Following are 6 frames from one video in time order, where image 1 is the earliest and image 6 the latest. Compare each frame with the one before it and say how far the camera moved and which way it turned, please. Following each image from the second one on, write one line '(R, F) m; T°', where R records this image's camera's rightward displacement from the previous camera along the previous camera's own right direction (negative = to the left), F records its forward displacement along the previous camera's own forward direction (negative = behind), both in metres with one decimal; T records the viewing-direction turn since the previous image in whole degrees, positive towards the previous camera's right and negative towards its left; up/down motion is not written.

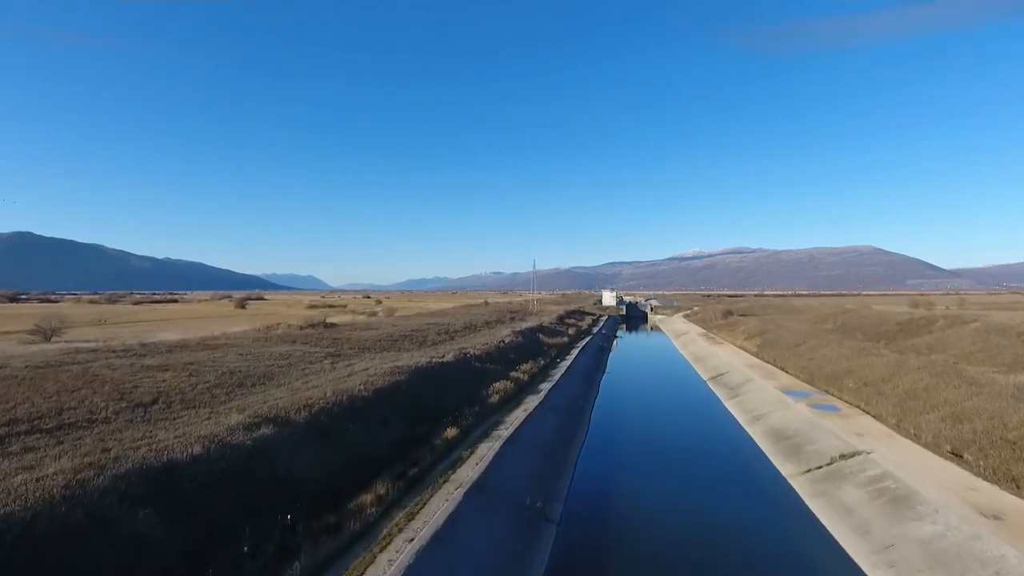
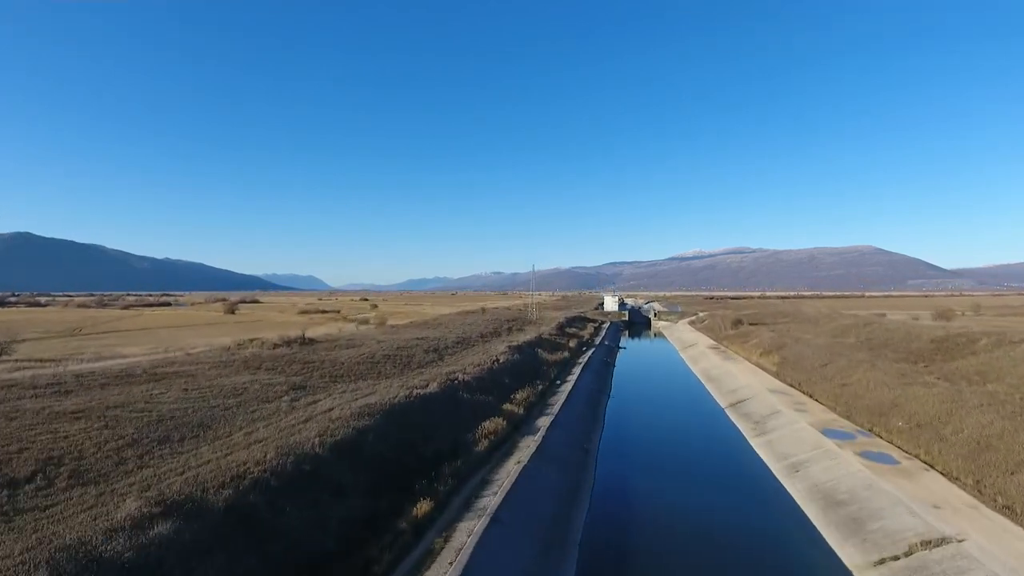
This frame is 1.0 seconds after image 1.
(+0.2, +2.5) m; 0°
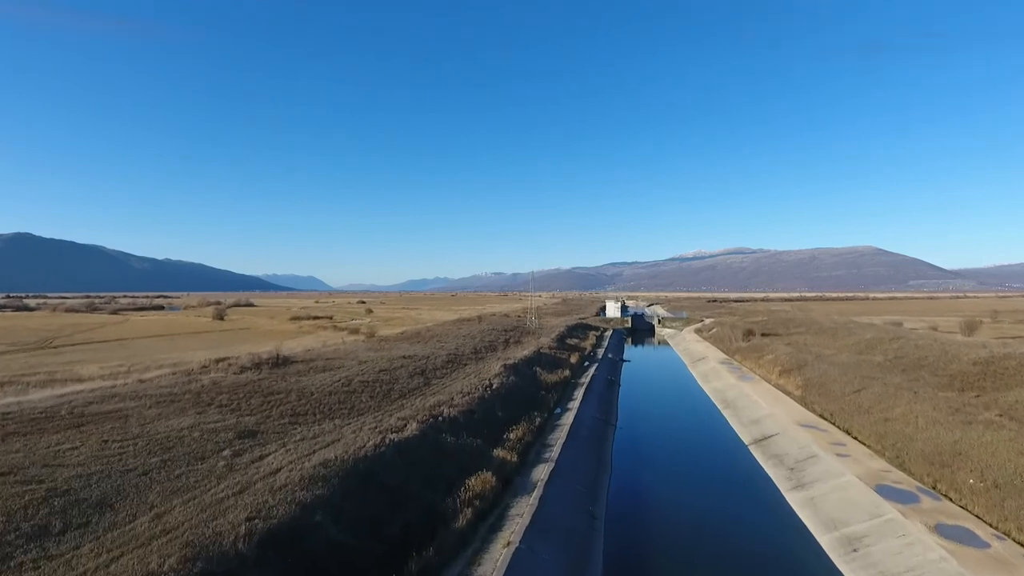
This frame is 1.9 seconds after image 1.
(+0.2, +2.5) m; 0°
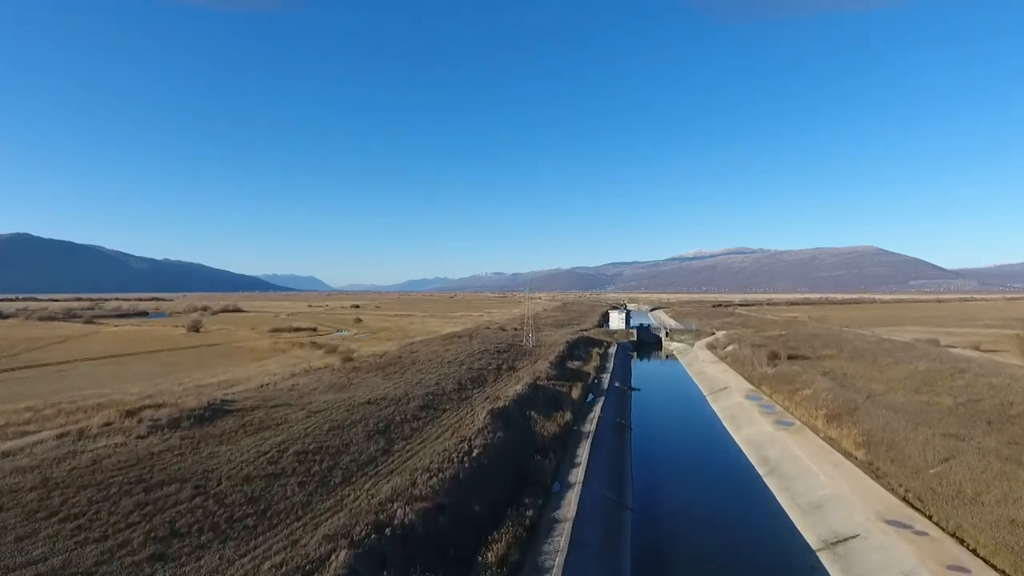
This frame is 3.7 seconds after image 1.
(+0.4, +4.8) m; 0°
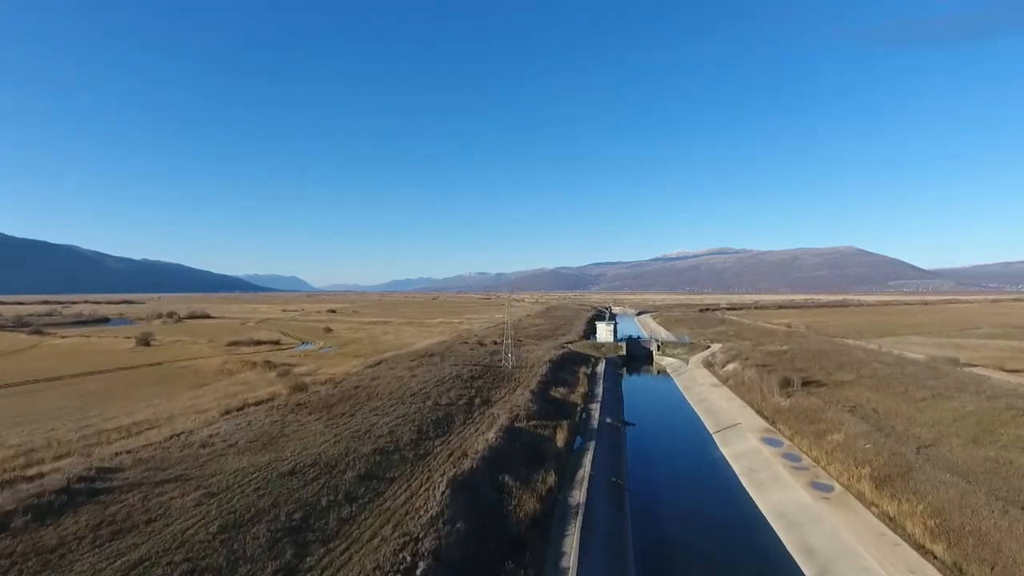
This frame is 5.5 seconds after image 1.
(+0.5, +4.9) m; +1°
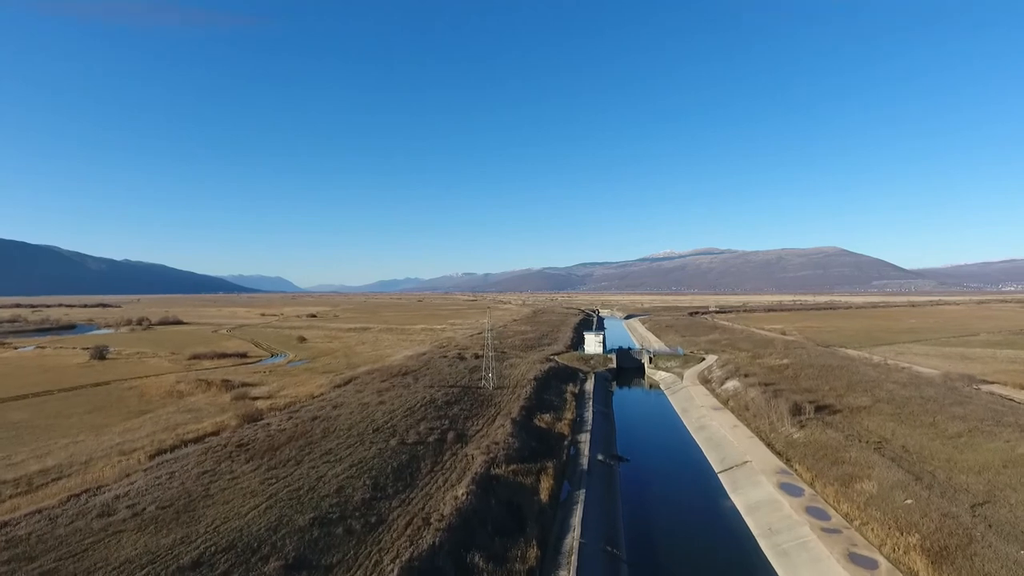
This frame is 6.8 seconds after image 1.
(+0.4, +3.6) m; +1°
